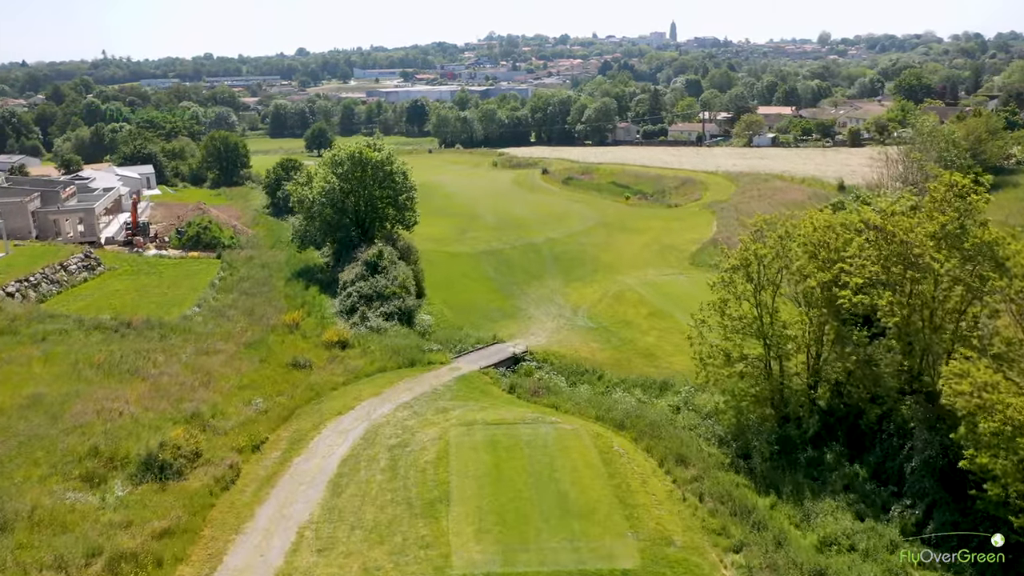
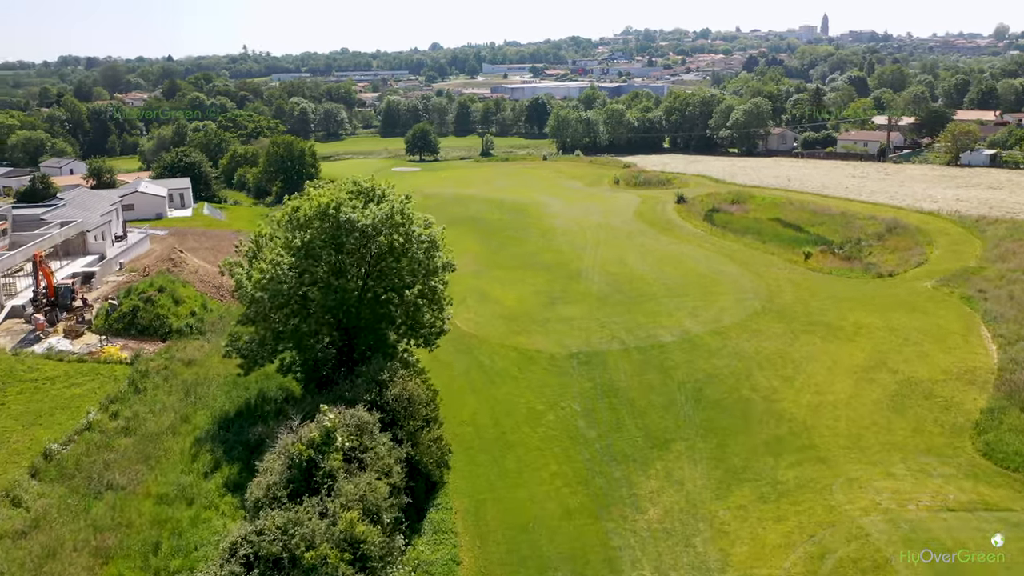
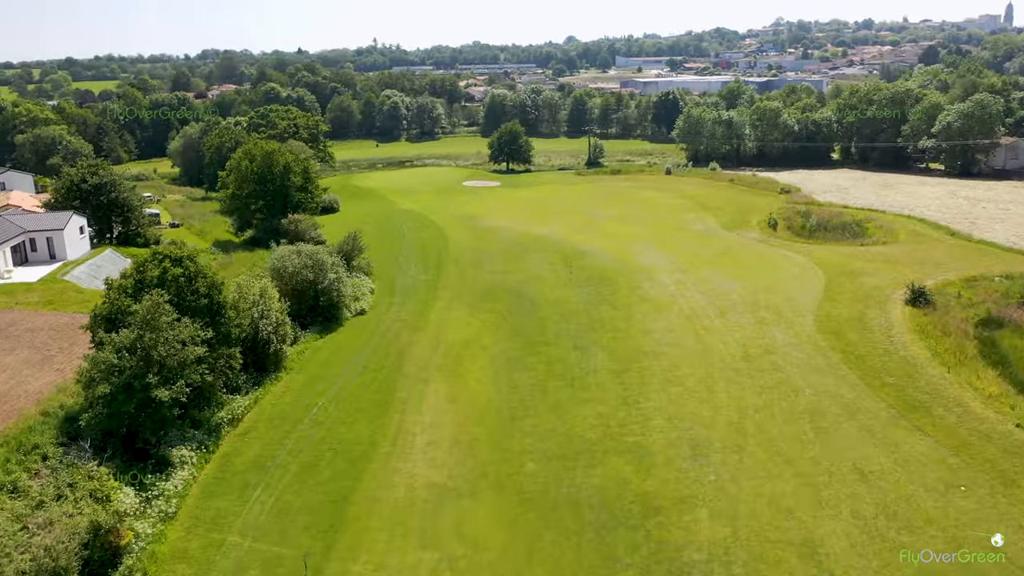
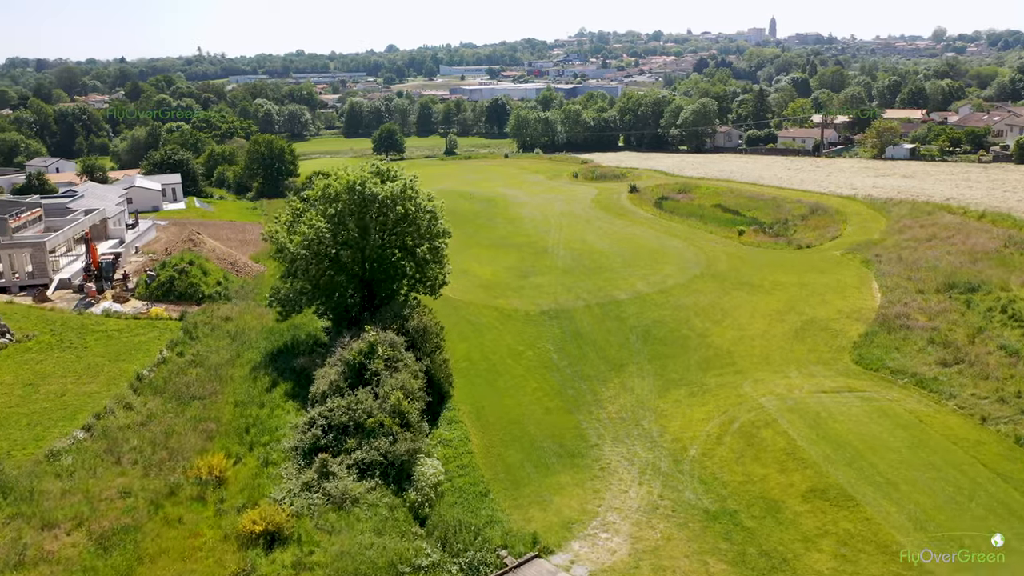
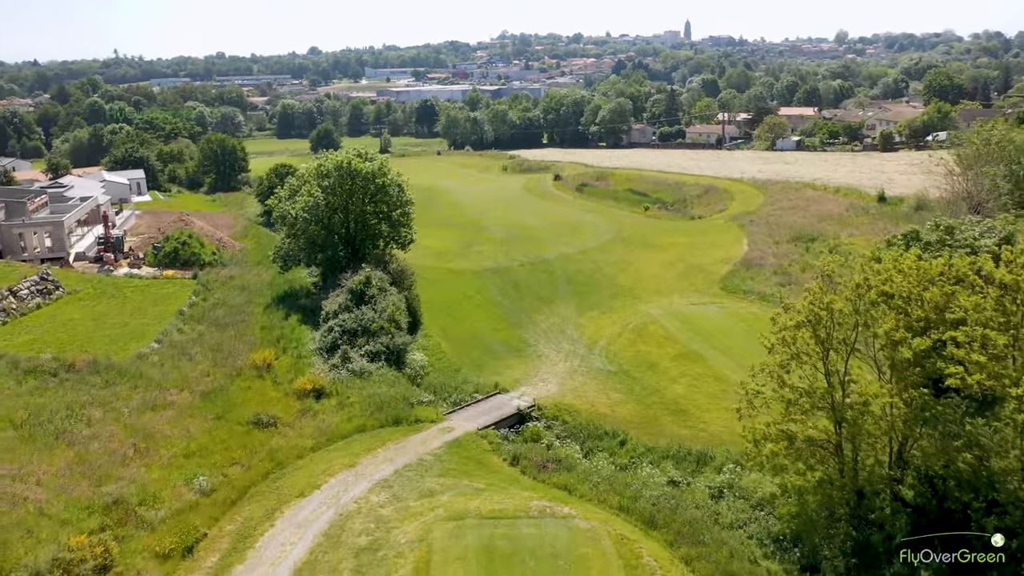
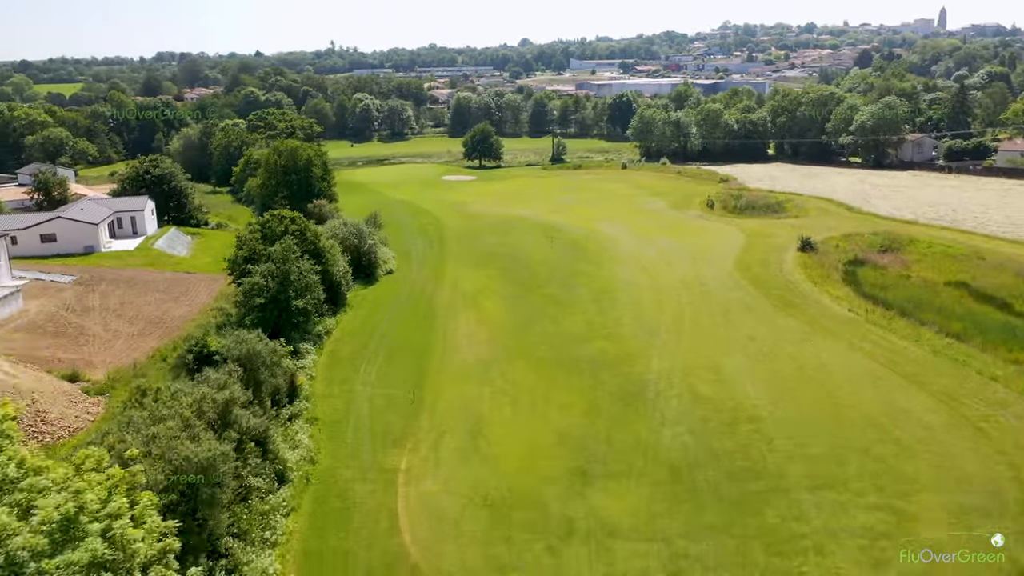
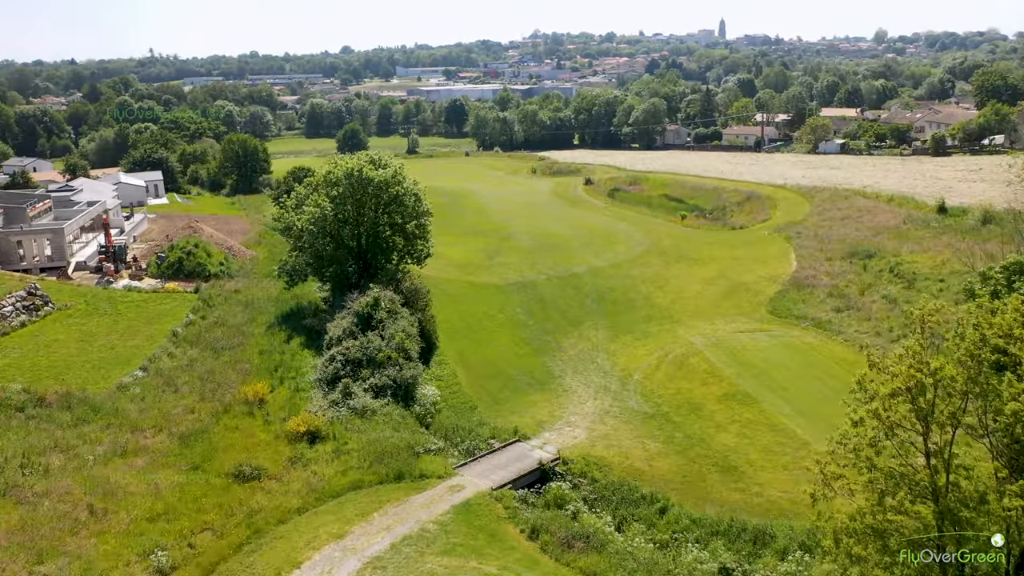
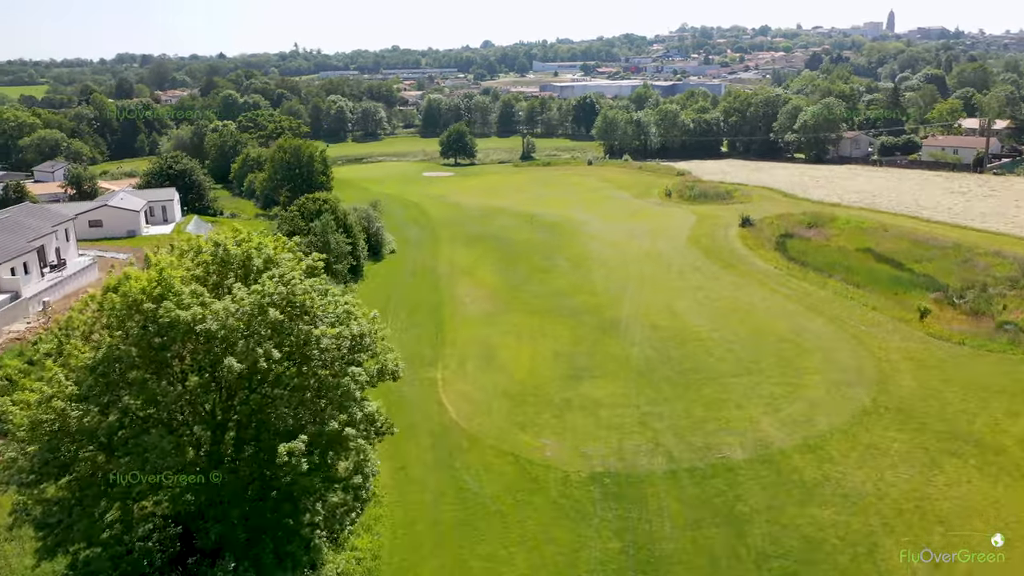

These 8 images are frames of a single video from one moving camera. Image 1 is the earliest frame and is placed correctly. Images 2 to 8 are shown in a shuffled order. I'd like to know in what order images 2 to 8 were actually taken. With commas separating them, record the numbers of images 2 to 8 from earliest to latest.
5, 7, 4, 2, 8, 6, 3
